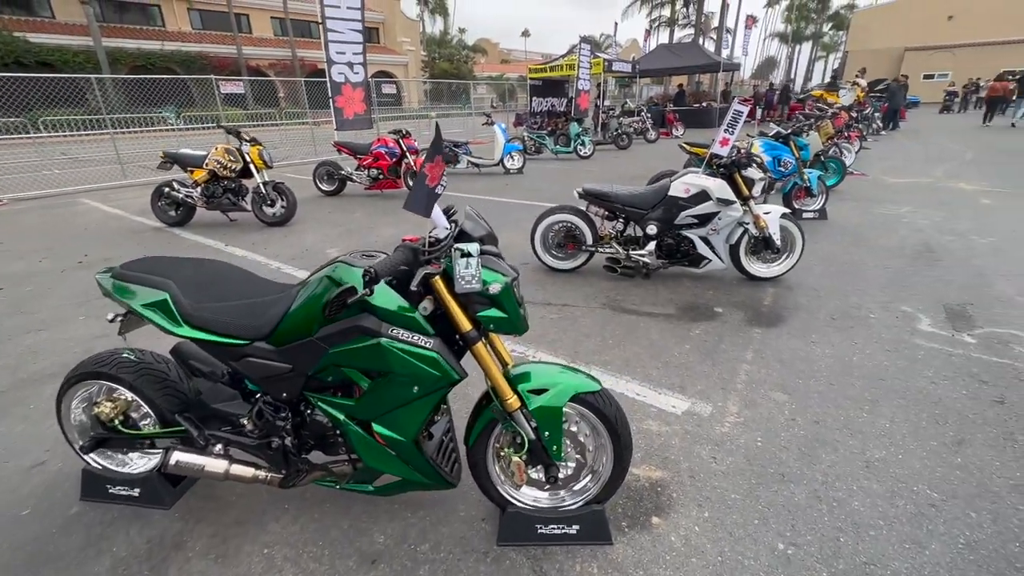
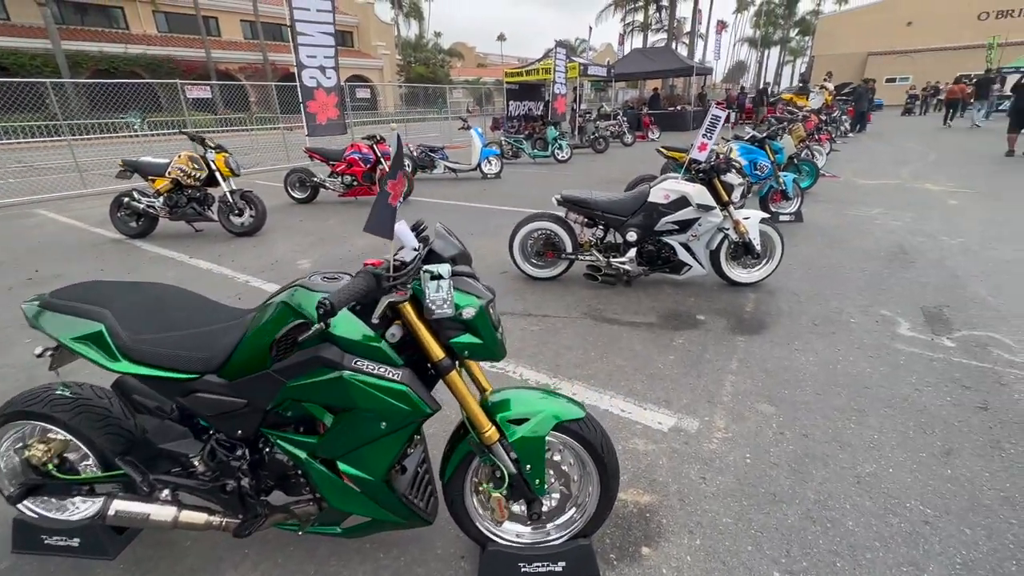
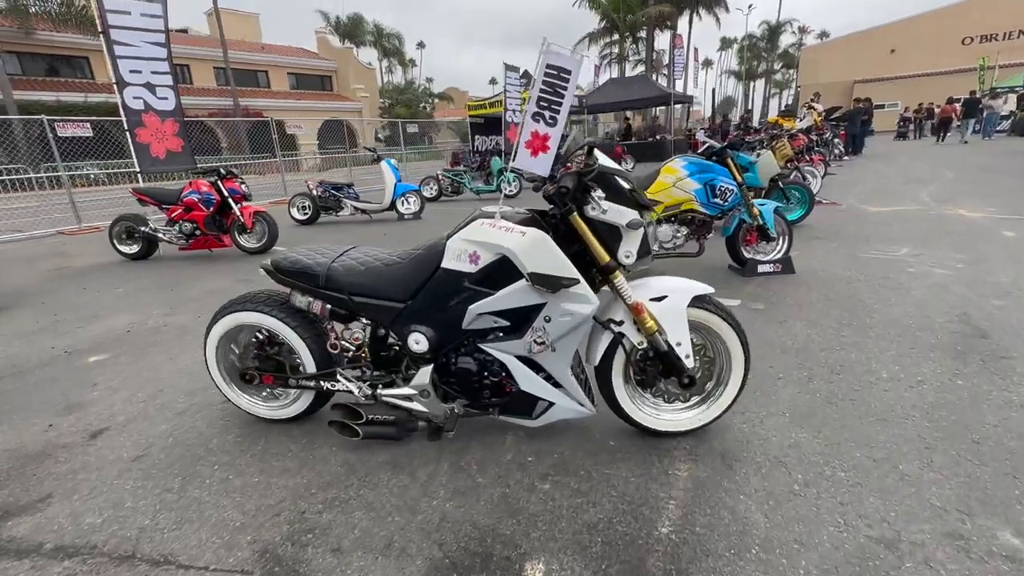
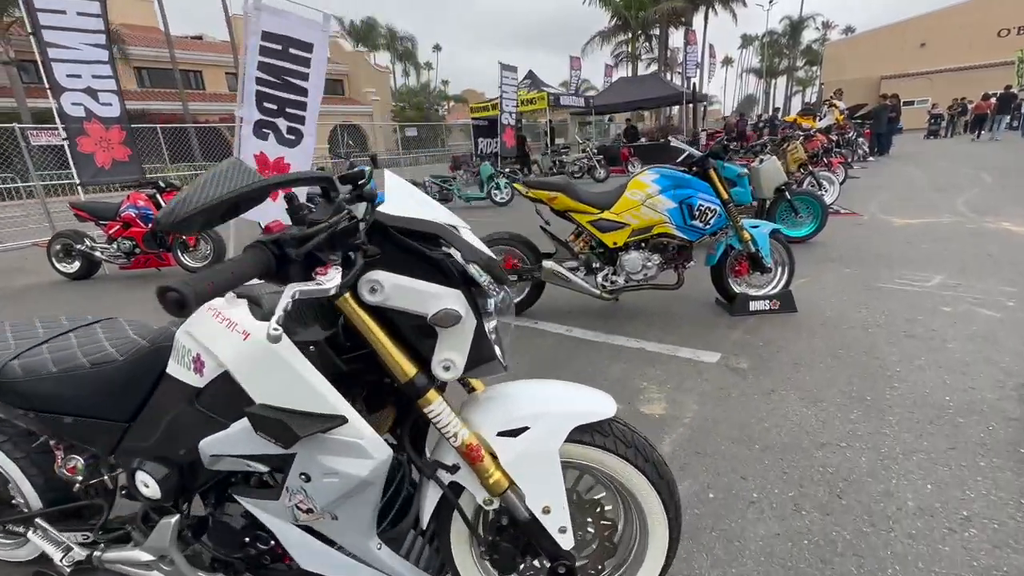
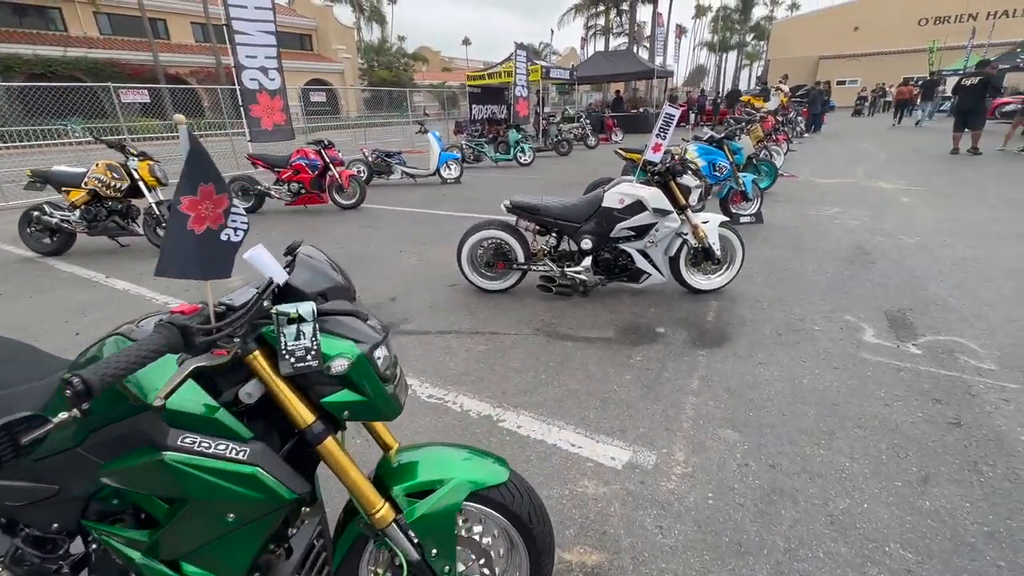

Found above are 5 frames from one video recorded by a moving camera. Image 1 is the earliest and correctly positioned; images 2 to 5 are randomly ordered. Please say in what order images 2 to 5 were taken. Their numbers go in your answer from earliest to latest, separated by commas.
2, 5, 3, 4
